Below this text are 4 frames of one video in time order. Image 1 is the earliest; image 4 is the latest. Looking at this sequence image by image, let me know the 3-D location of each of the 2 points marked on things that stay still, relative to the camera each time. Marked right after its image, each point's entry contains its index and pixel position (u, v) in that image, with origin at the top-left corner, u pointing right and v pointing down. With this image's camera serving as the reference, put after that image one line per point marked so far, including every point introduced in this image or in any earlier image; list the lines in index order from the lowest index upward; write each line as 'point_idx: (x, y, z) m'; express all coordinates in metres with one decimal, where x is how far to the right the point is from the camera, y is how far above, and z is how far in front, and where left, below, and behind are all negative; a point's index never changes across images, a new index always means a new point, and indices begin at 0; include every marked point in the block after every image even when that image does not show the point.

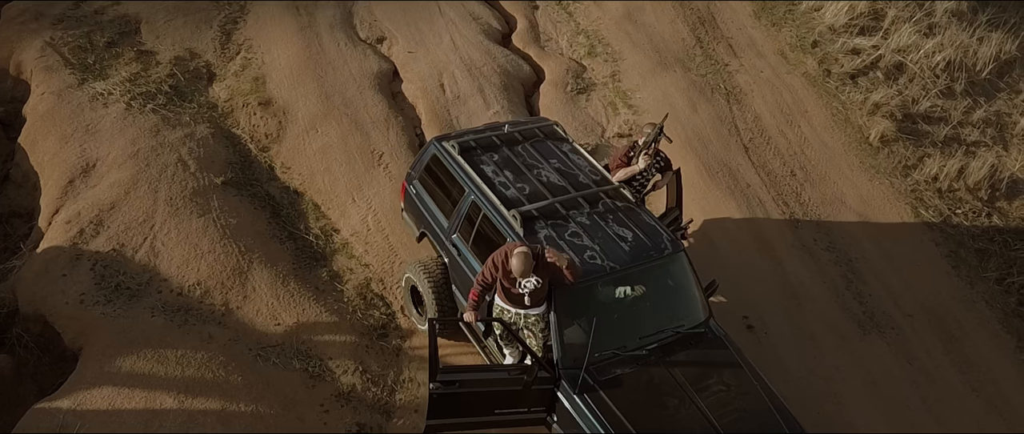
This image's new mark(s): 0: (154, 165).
0: (-3.9, +0.6, +7.8) m
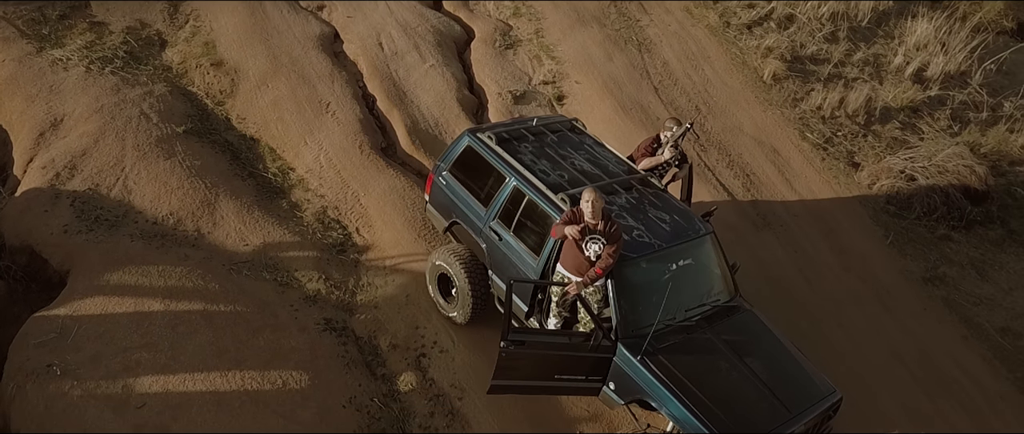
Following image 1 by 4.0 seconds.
0: (-4.7, +1.2, +8.5) m
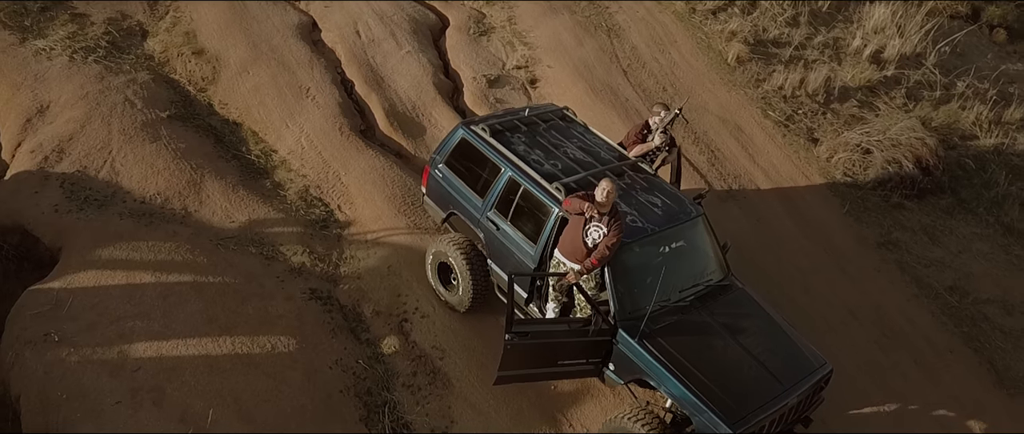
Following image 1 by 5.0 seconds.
0: (-5.0, +1.4, +8.7) m
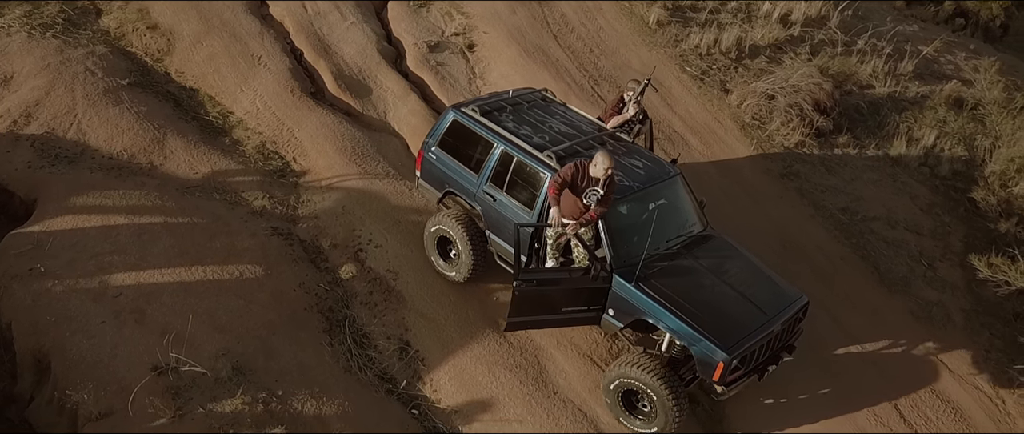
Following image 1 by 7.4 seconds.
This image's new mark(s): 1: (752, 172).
0: (-5.8, +1.9, +9.3) m
1: (+3.5, +0.7, +10.5) m
